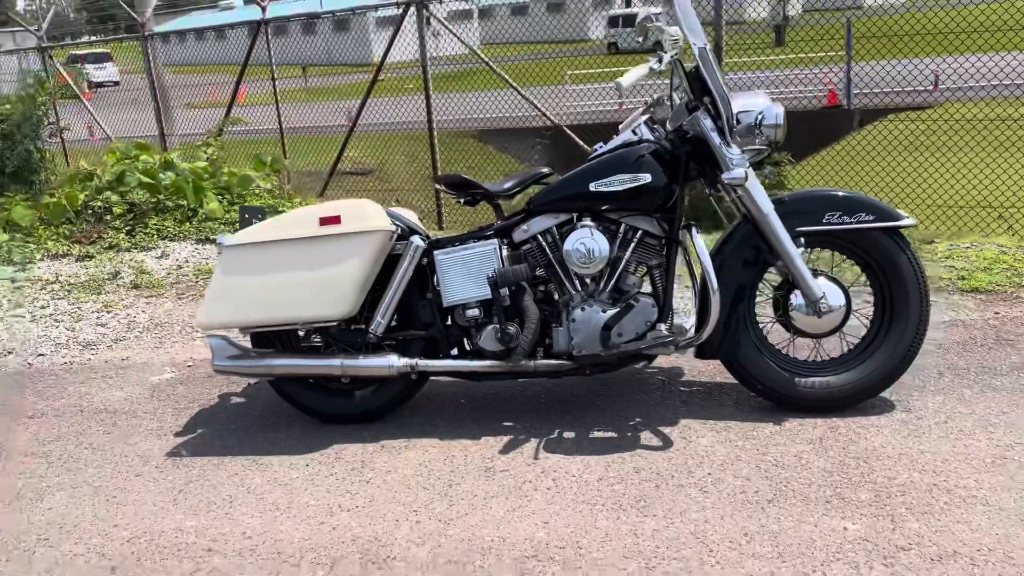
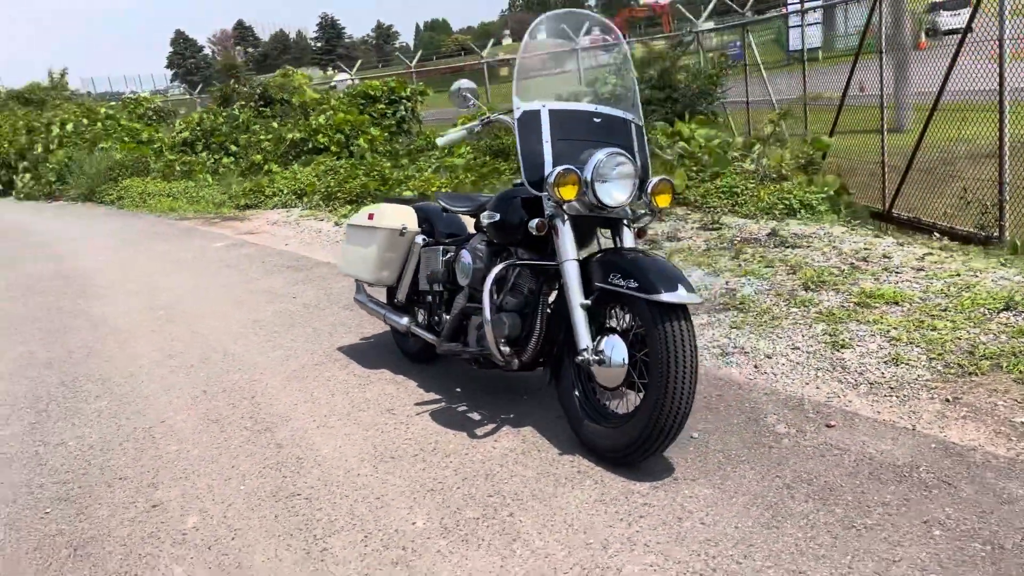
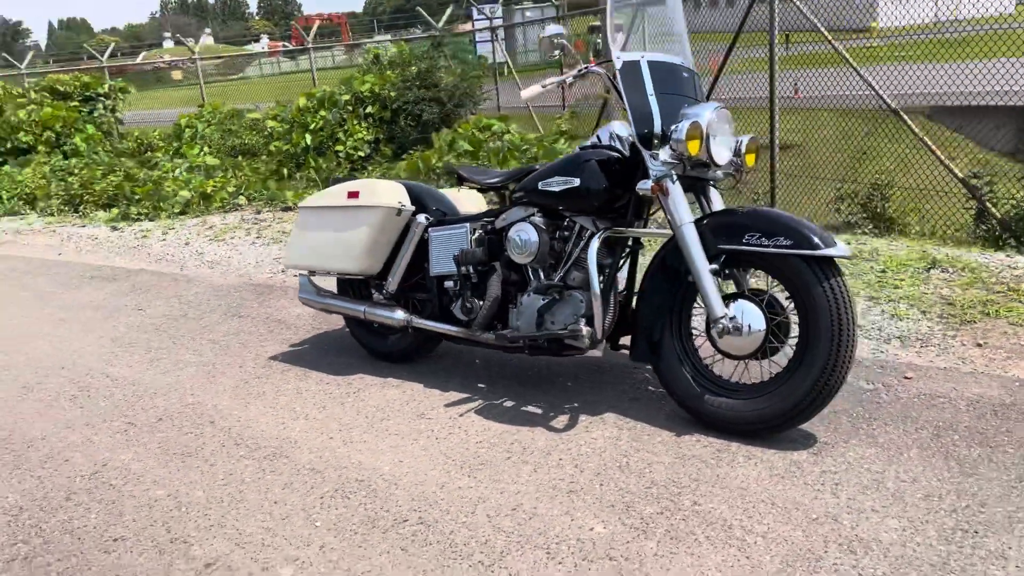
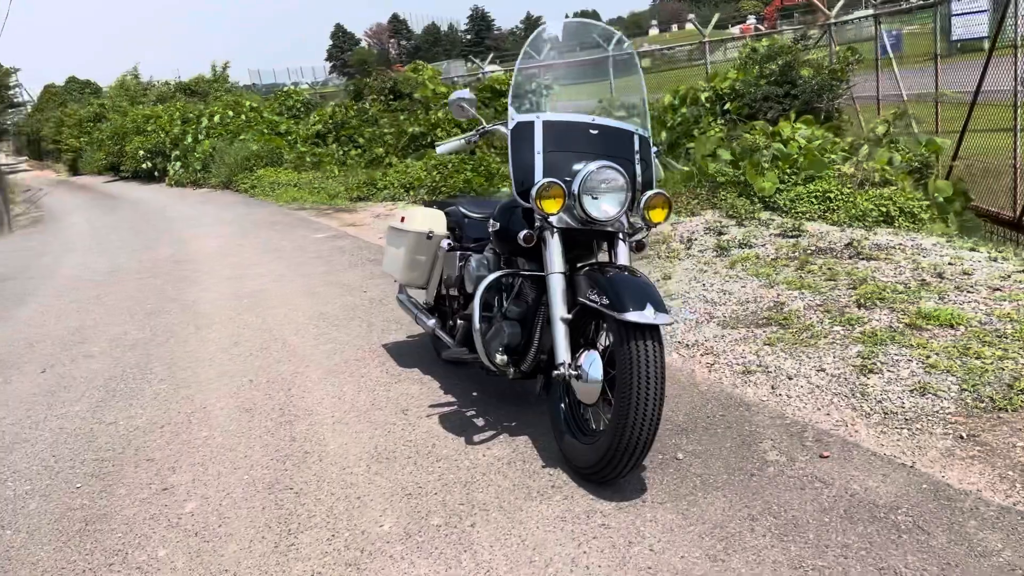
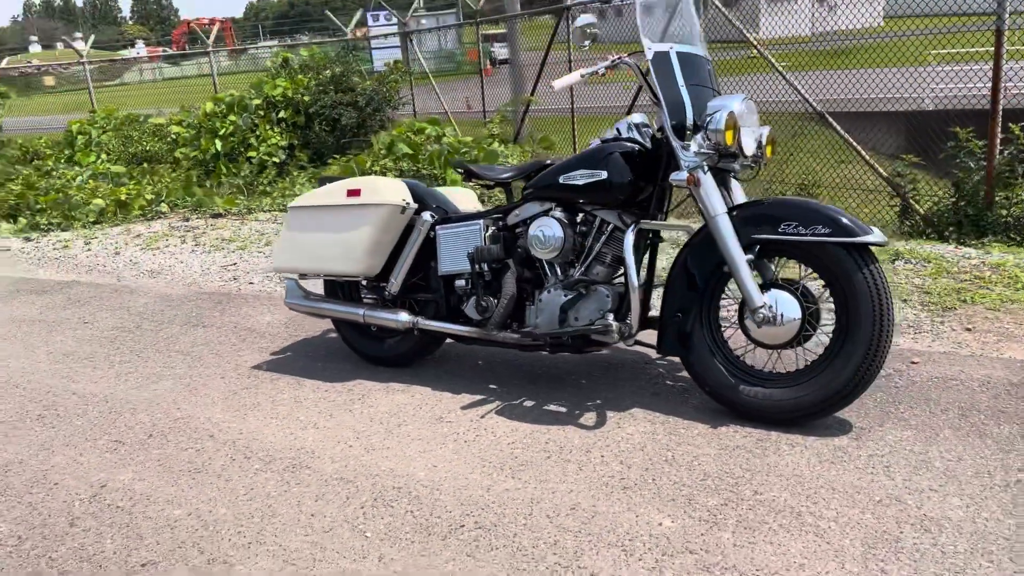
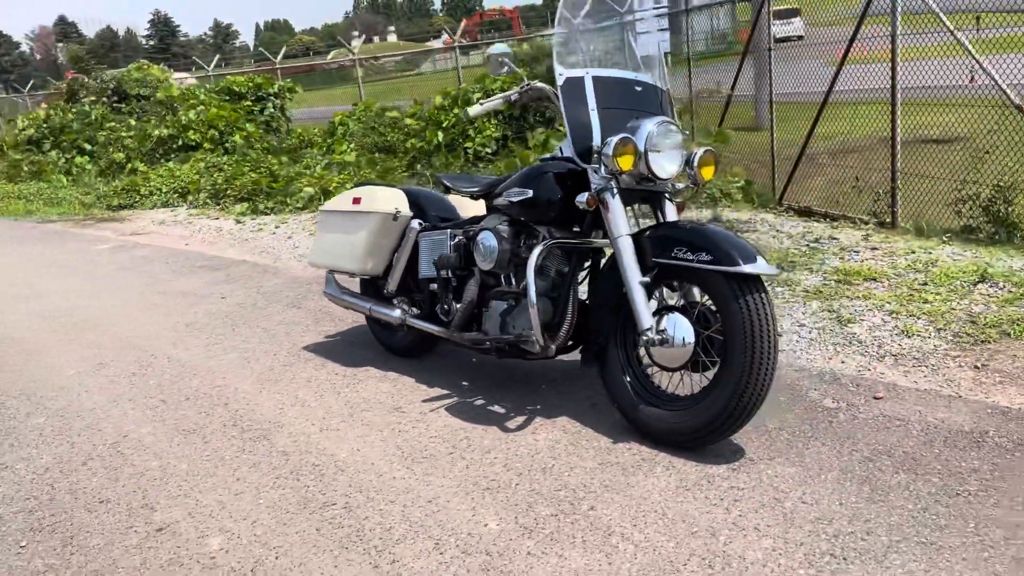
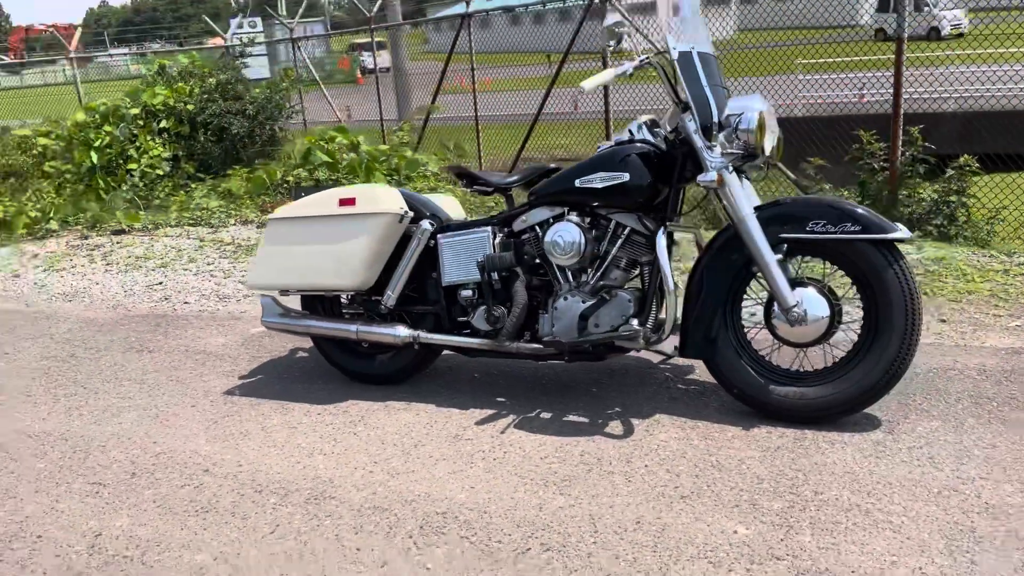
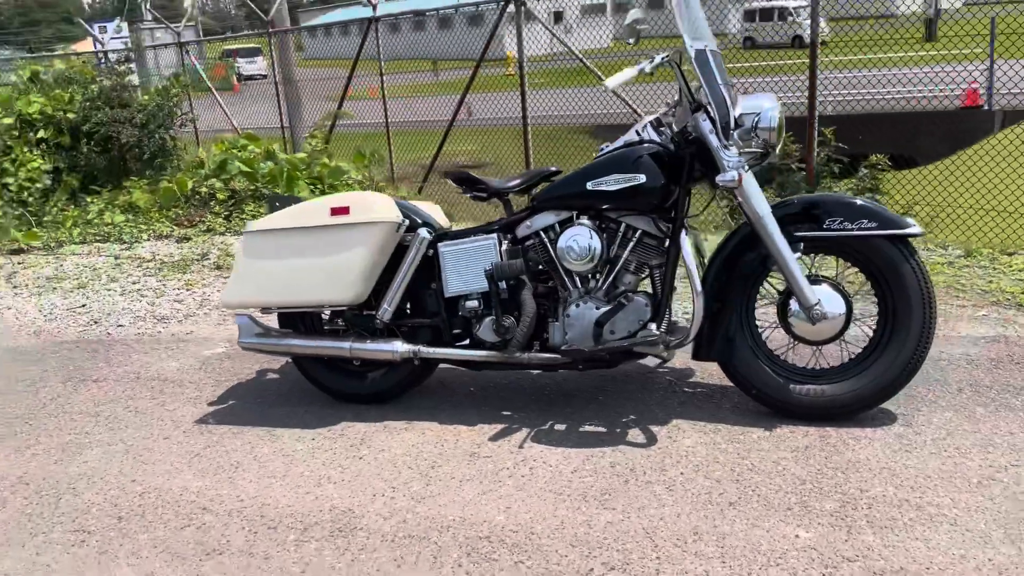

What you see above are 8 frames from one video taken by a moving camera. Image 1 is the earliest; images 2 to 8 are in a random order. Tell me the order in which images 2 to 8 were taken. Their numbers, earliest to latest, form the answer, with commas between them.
8, 7, 5, 3, 6, 2, 4
